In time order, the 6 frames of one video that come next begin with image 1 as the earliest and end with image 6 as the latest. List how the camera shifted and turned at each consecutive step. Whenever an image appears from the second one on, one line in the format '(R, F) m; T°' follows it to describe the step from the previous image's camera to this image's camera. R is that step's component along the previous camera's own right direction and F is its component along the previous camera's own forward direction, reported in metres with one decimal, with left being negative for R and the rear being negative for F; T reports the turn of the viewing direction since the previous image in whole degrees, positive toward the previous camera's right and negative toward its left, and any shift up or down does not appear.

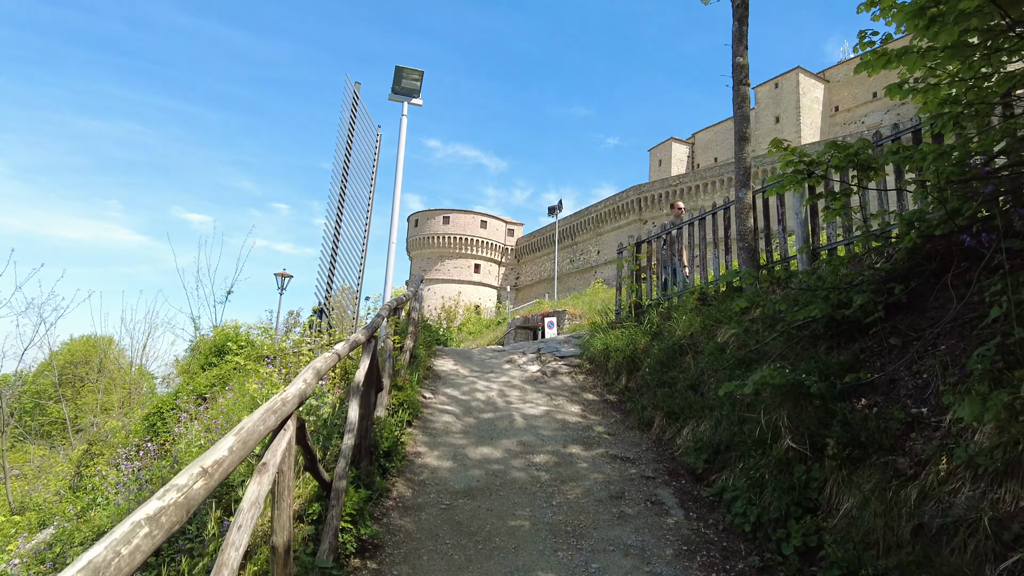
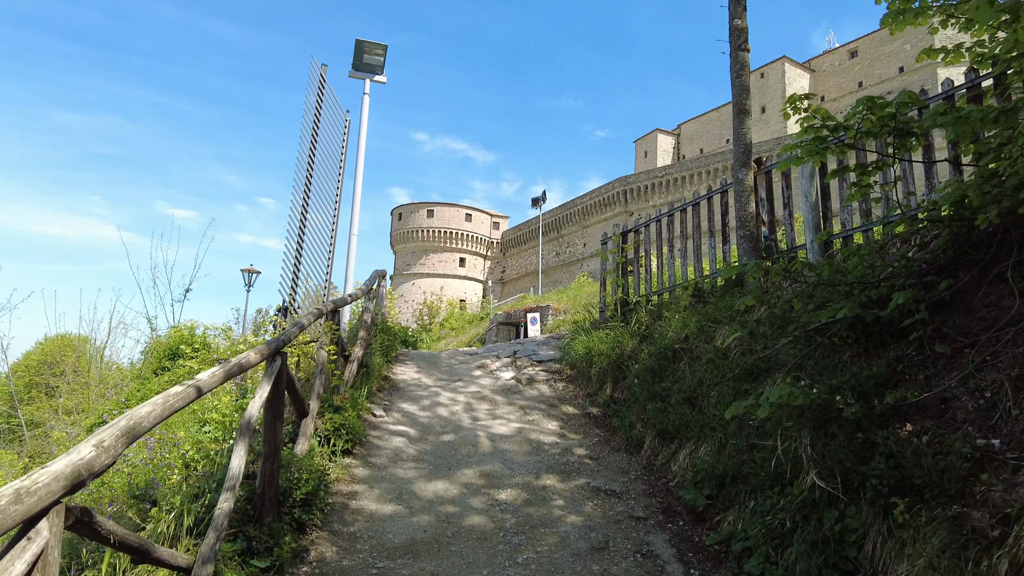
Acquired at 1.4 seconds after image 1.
(+0.2, +1.0) m; +1°
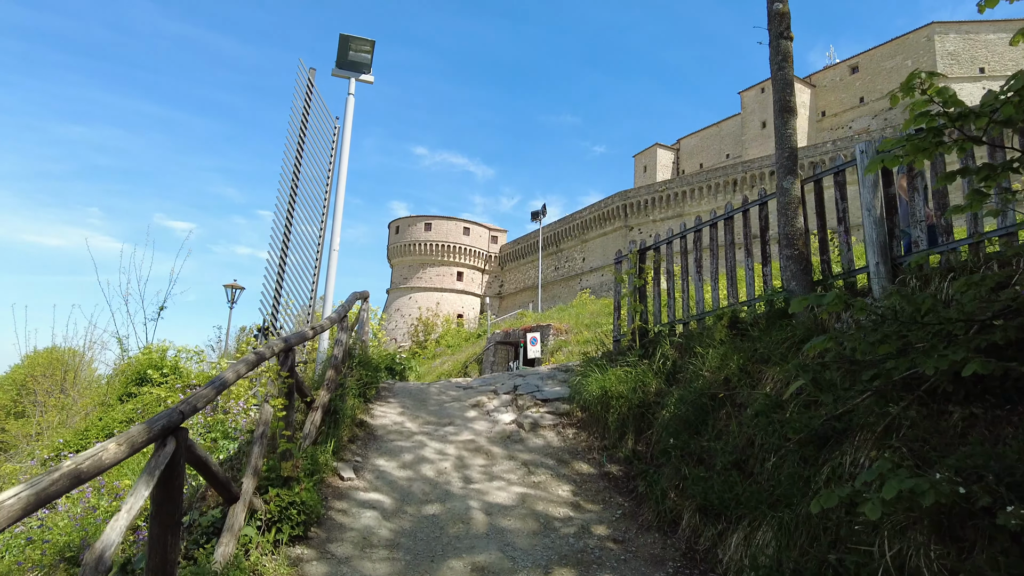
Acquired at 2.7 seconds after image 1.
(0.0, +1.1) m; 0°
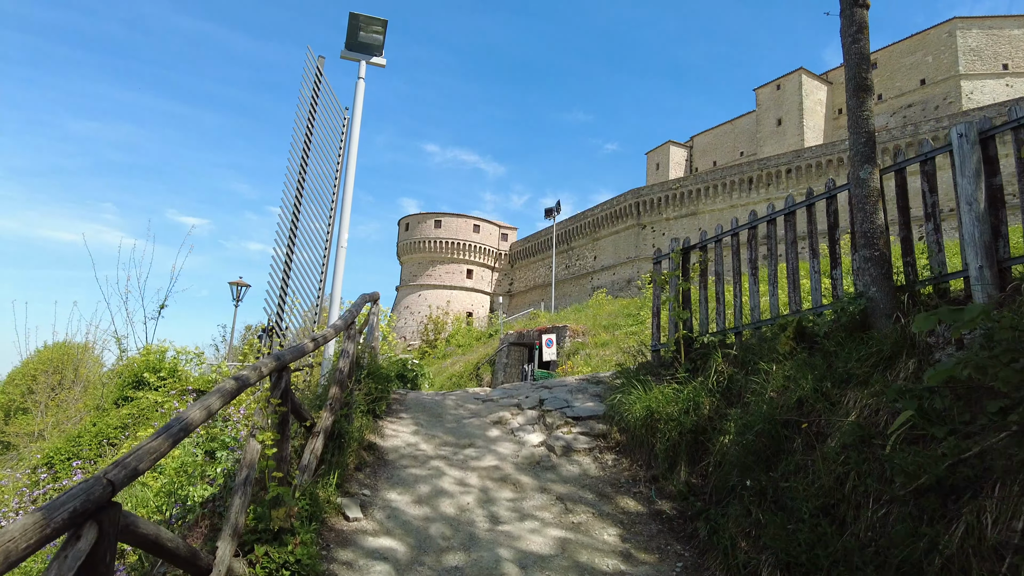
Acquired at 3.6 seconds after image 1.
(-0.2, +0.8) m; -1°
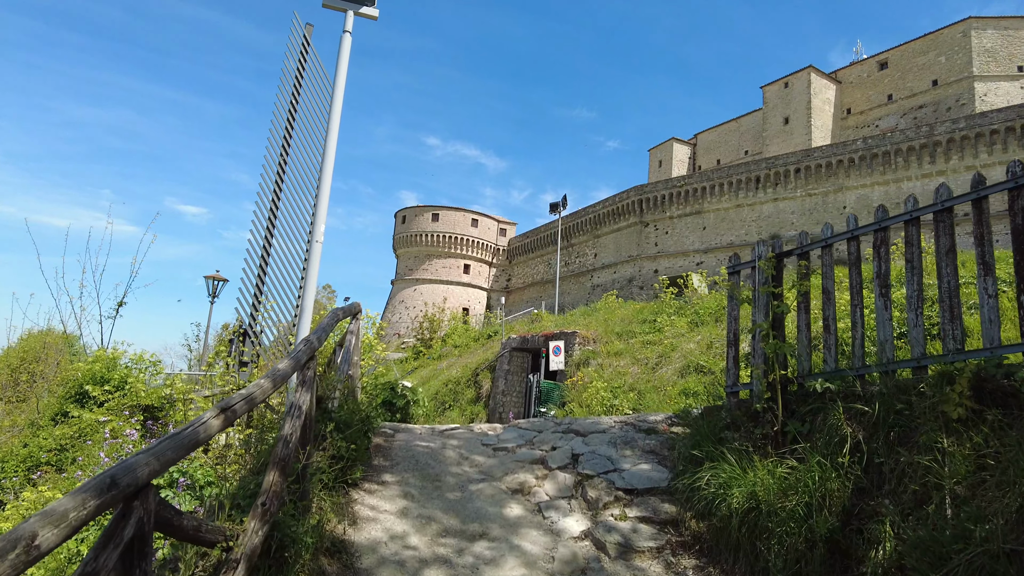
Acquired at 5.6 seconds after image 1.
(-0.2, +1.7) m; 0°
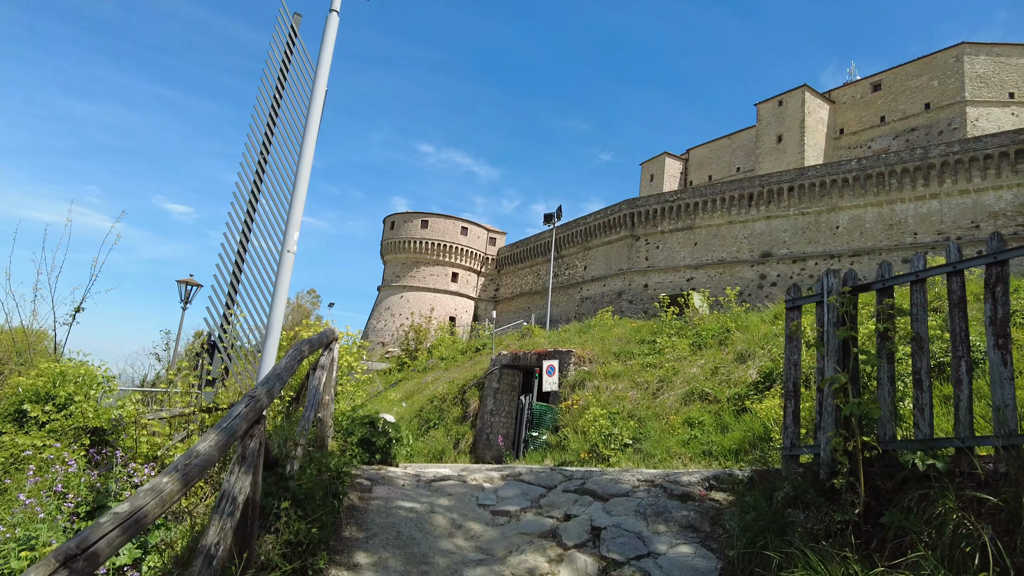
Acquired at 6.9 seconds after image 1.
(-0.2, +0.9) m; +1°
